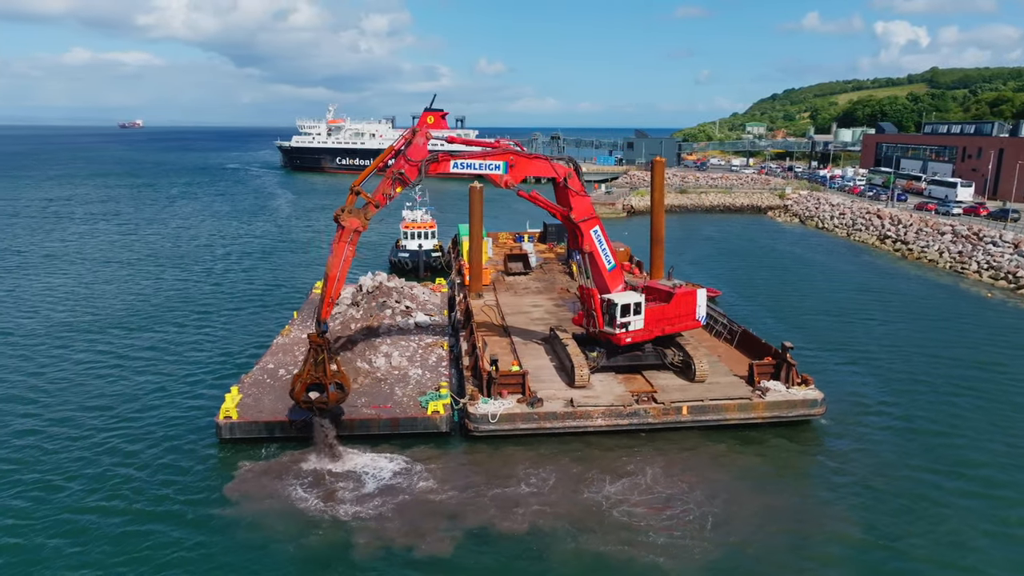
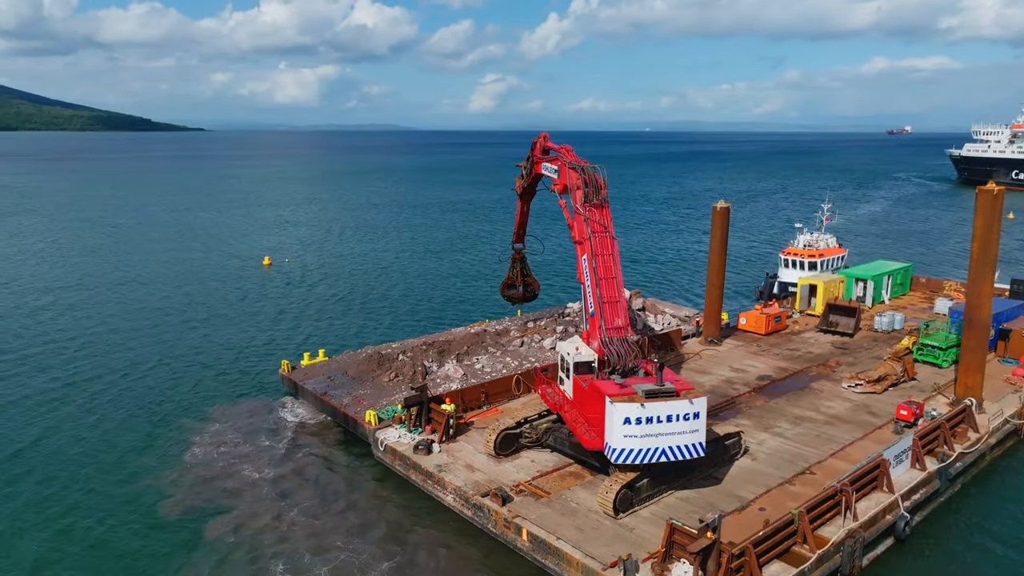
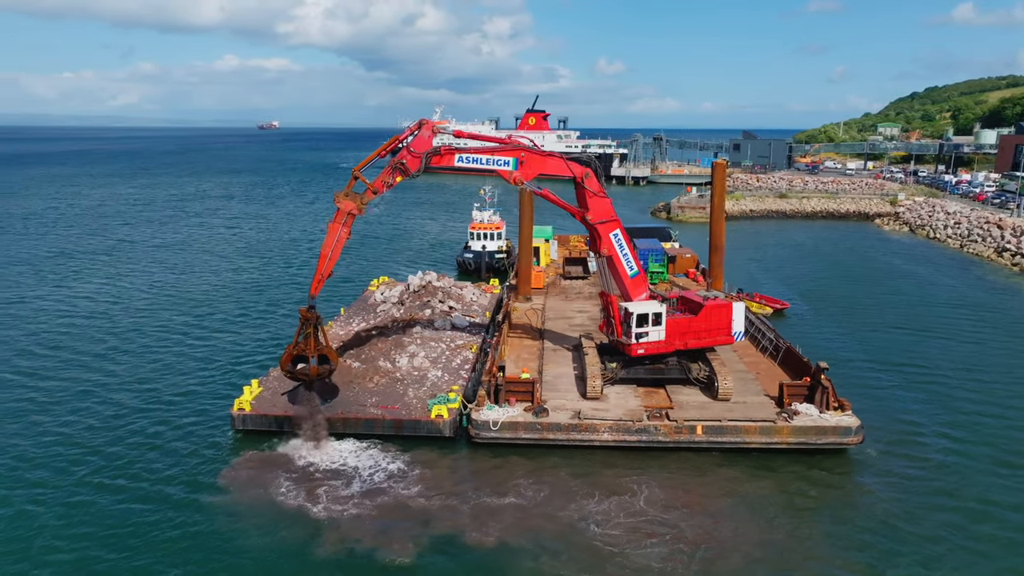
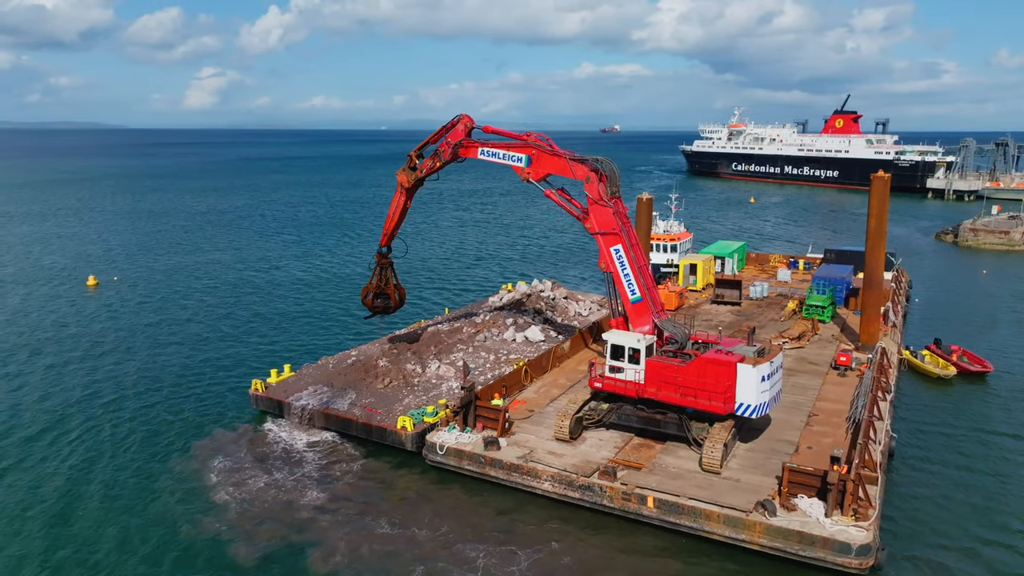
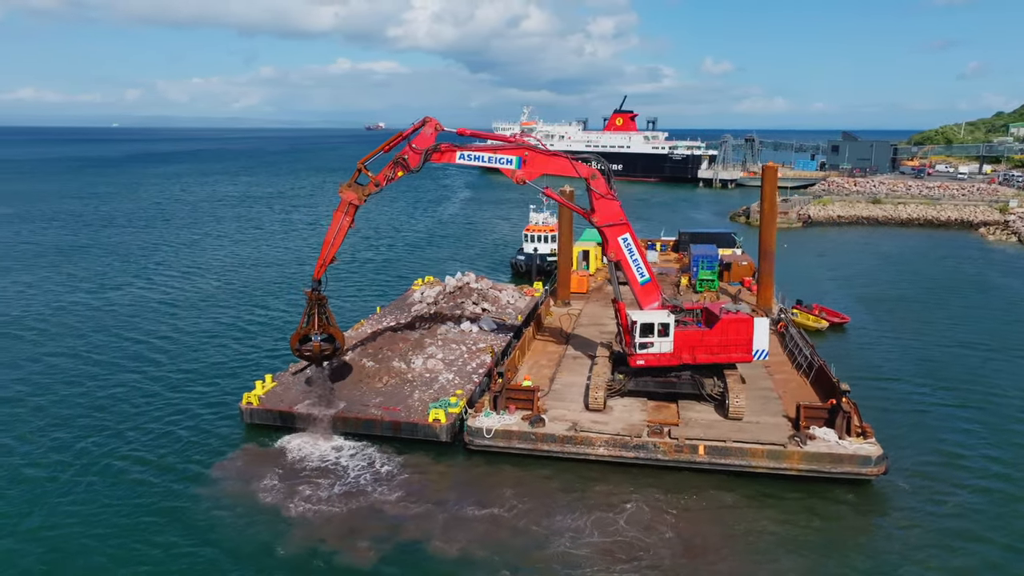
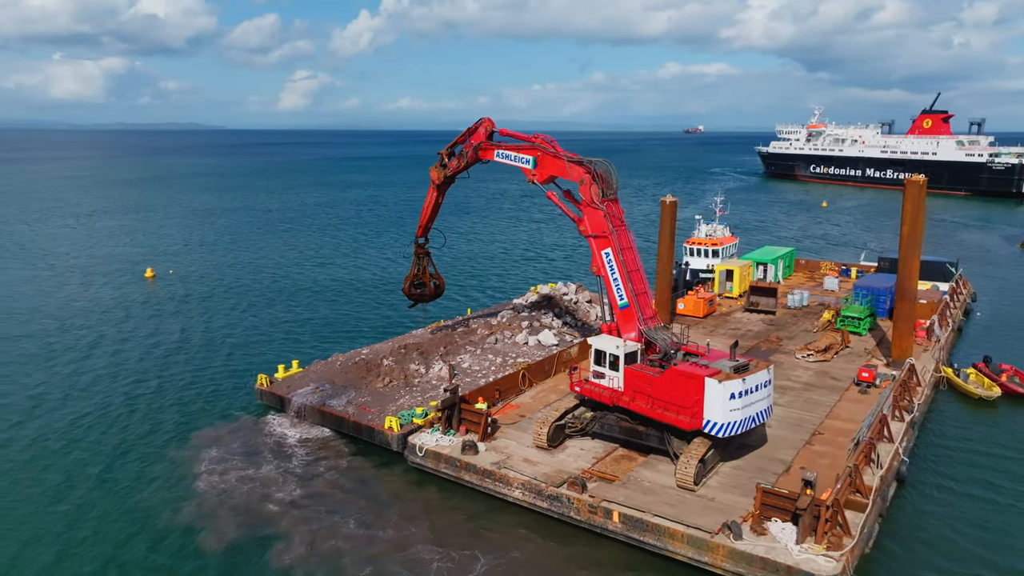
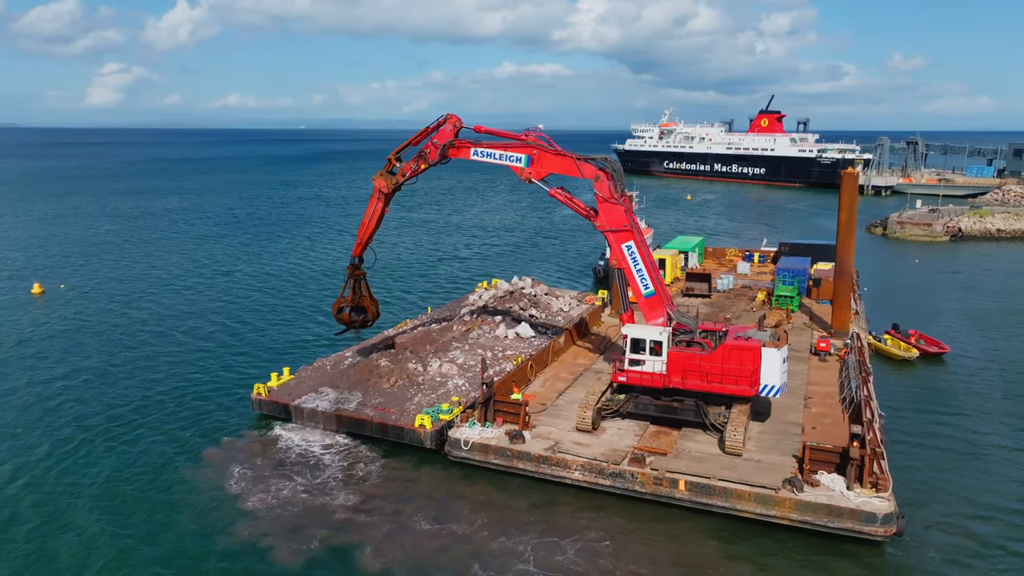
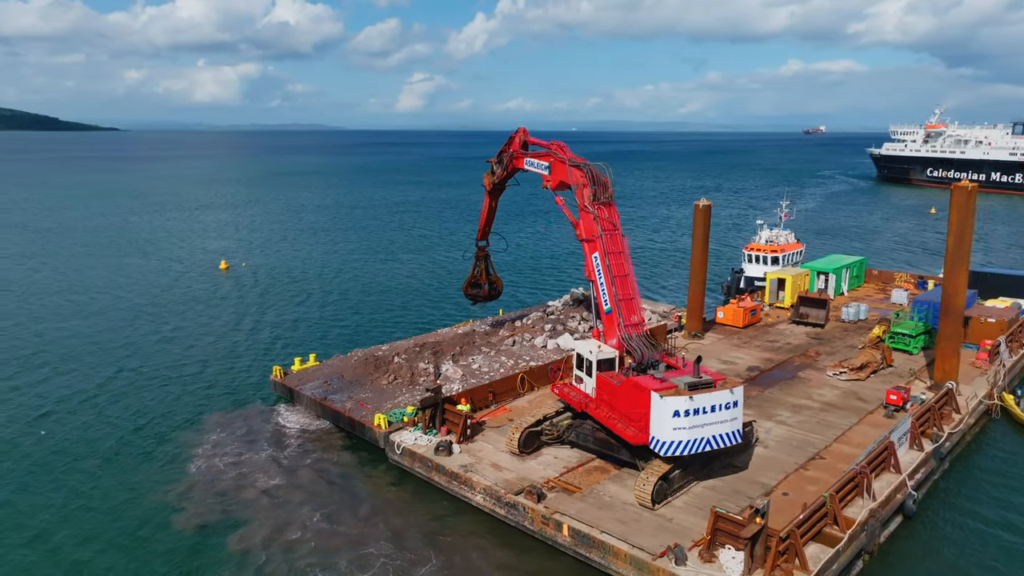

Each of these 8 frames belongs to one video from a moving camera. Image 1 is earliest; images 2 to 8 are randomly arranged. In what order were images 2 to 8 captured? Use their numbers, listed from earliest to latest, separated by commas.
3, 5, 7, 4, 6, 8, 2
